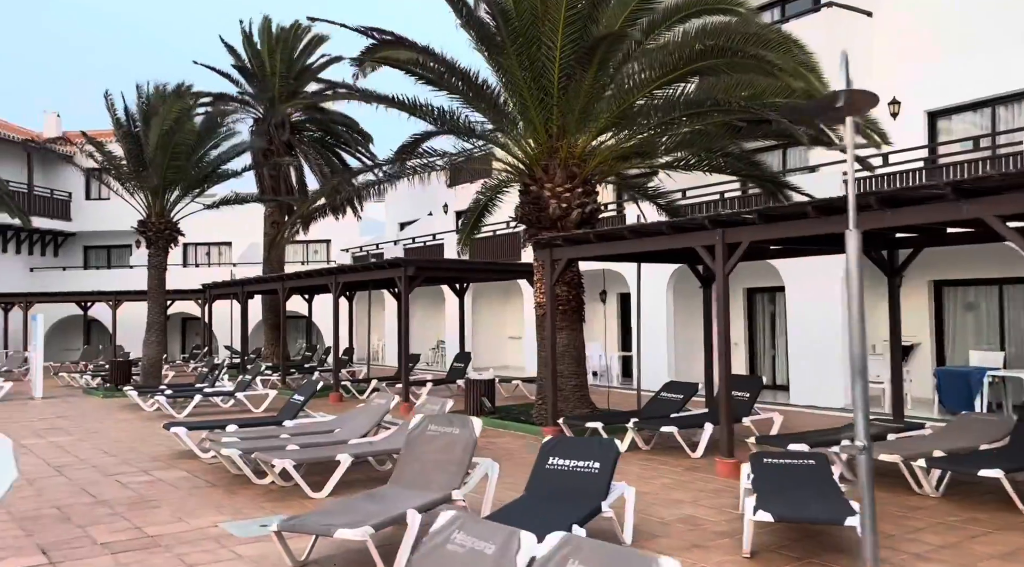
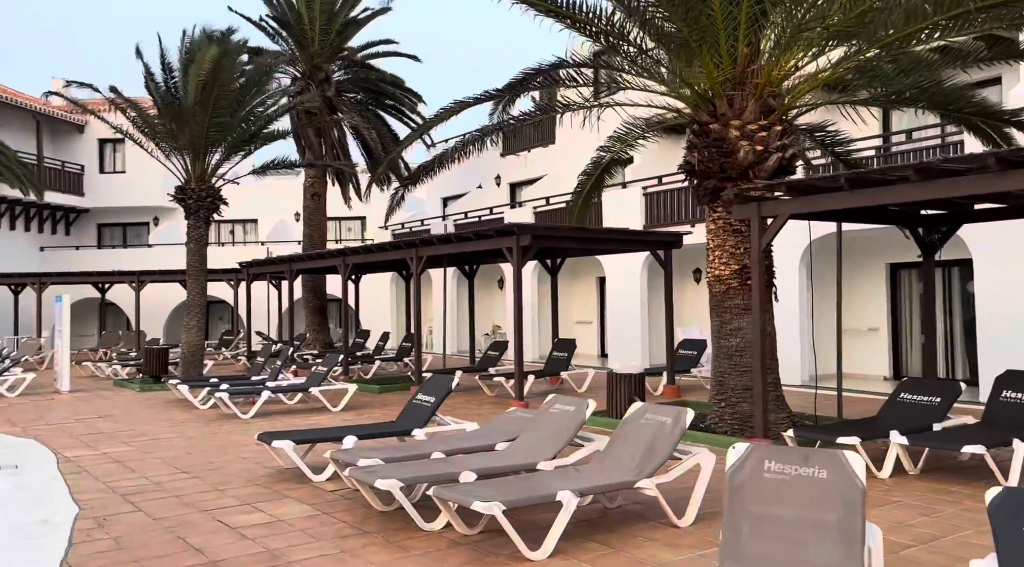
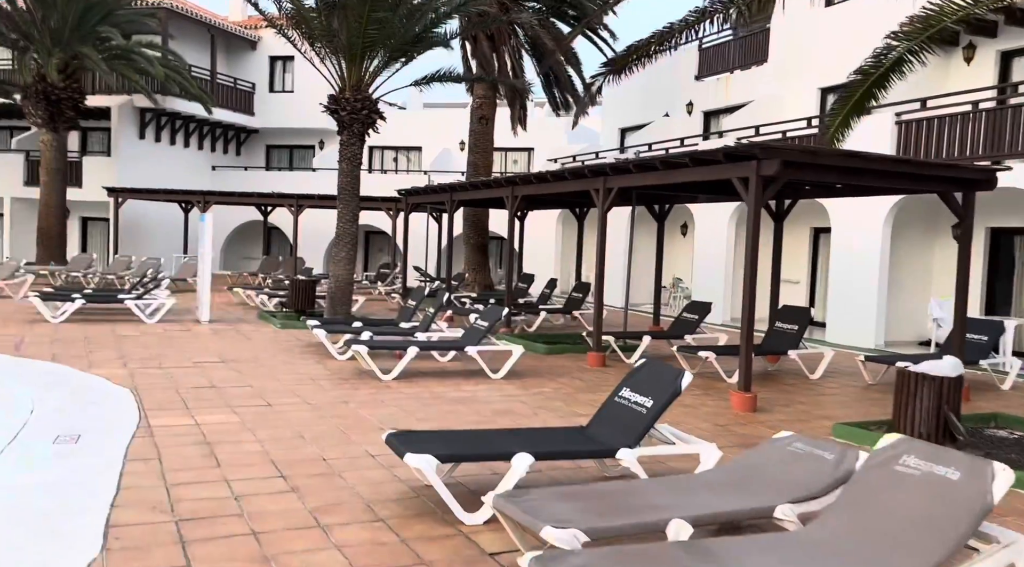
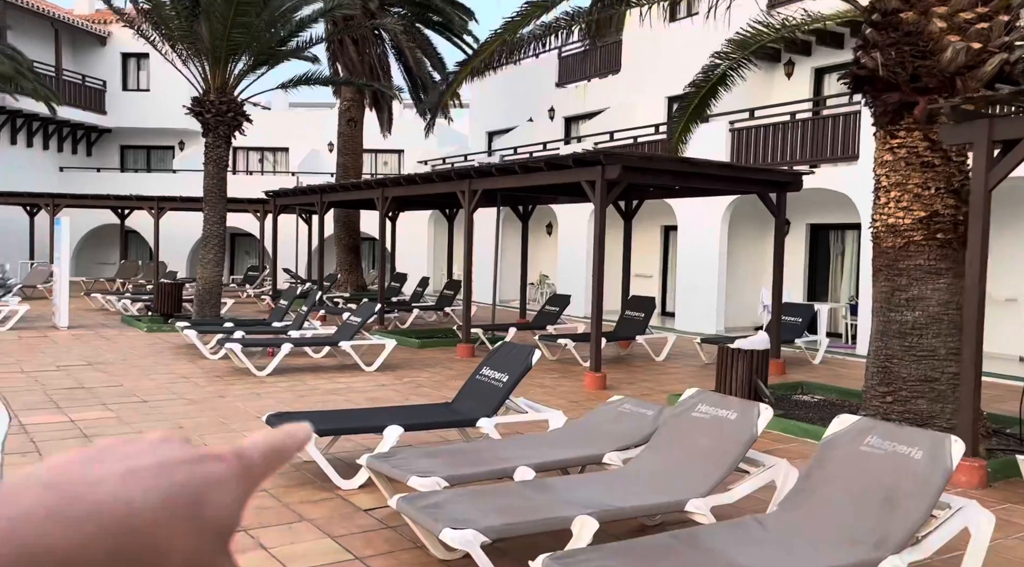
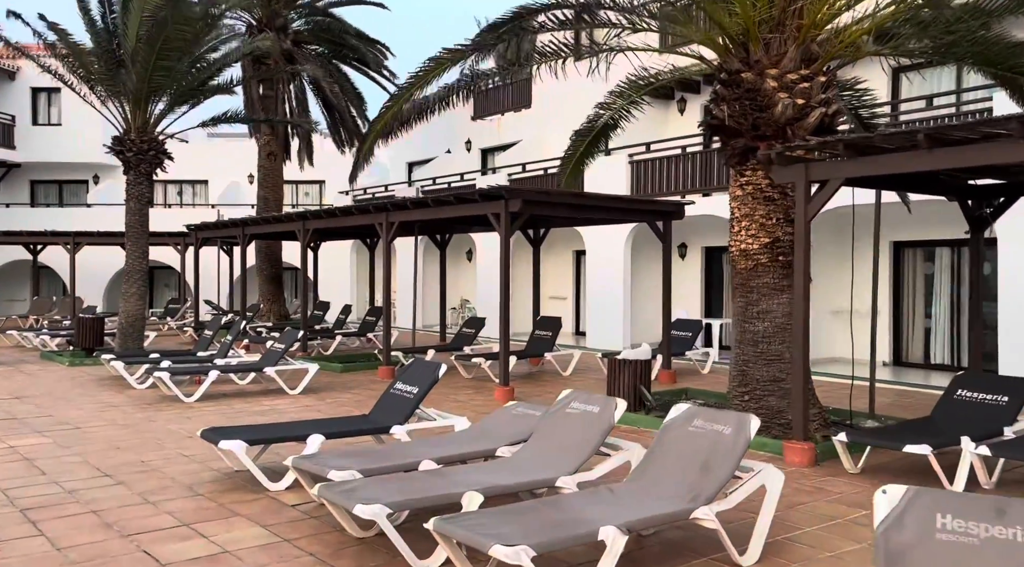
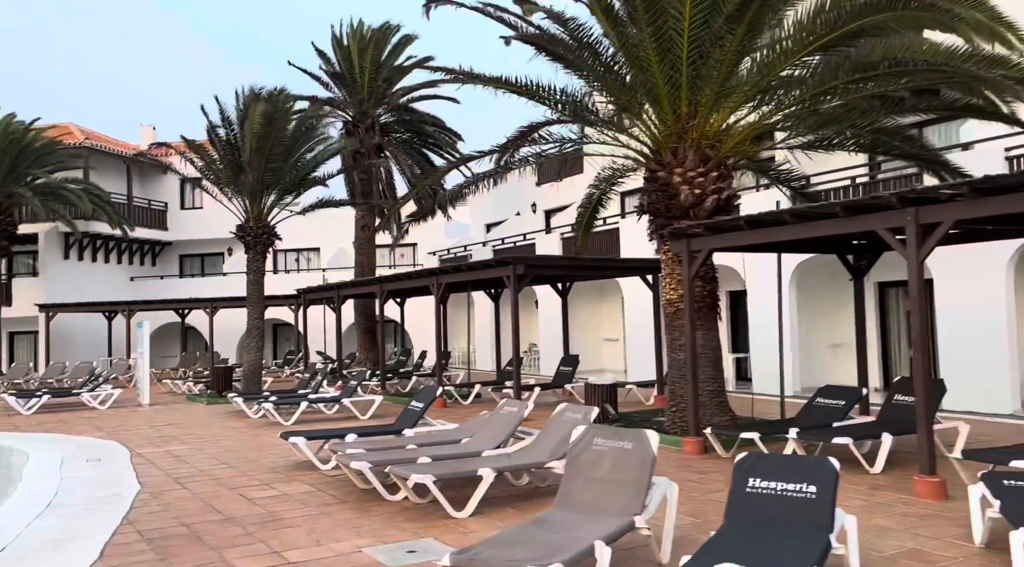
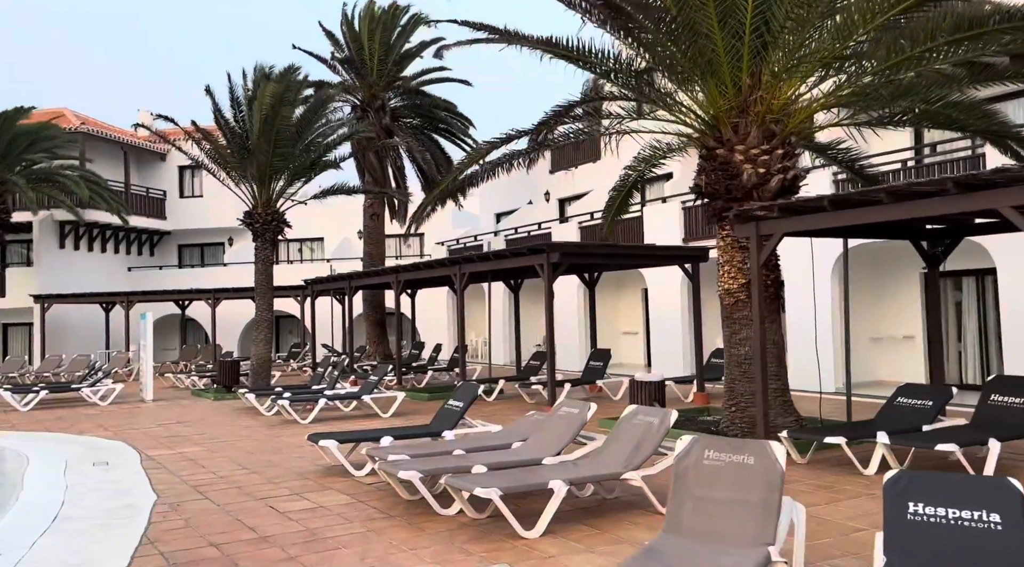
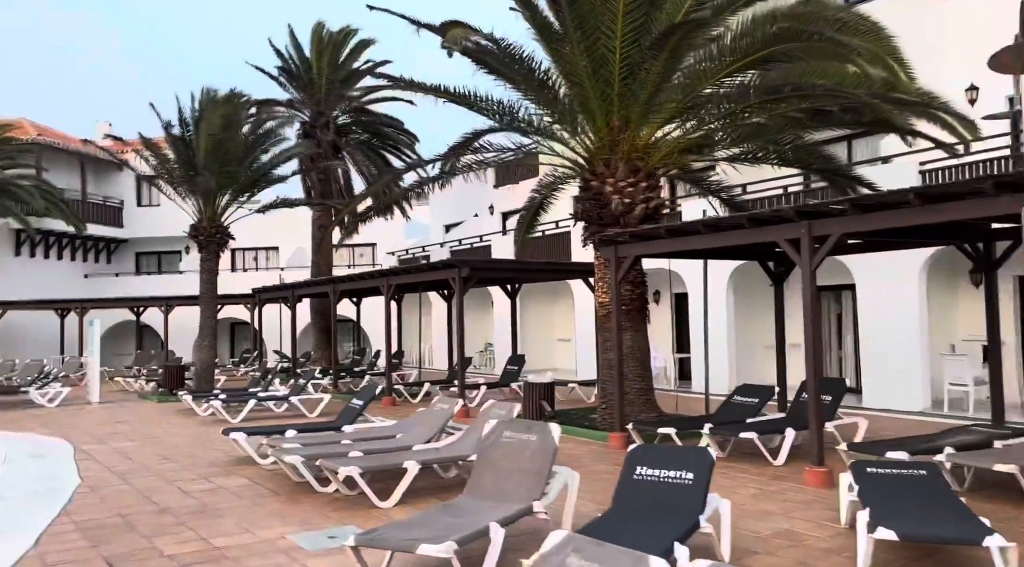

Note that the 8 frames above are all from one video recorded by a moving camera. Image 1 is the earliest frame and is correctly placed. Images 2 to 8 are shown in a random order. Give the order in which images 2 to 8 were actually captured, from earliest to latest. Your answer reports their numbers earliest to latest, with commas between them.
8, 6, 7, 2, 5, 4, 3
